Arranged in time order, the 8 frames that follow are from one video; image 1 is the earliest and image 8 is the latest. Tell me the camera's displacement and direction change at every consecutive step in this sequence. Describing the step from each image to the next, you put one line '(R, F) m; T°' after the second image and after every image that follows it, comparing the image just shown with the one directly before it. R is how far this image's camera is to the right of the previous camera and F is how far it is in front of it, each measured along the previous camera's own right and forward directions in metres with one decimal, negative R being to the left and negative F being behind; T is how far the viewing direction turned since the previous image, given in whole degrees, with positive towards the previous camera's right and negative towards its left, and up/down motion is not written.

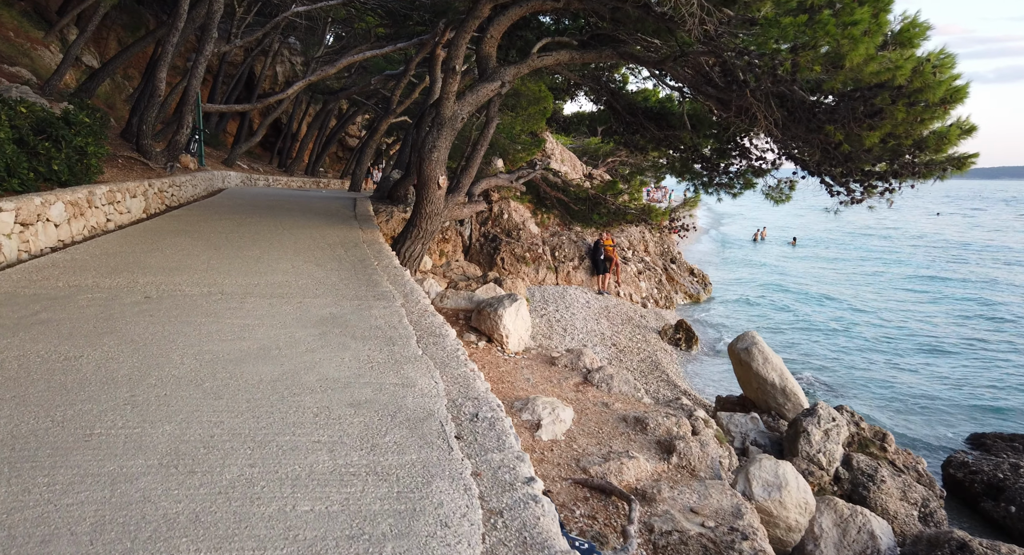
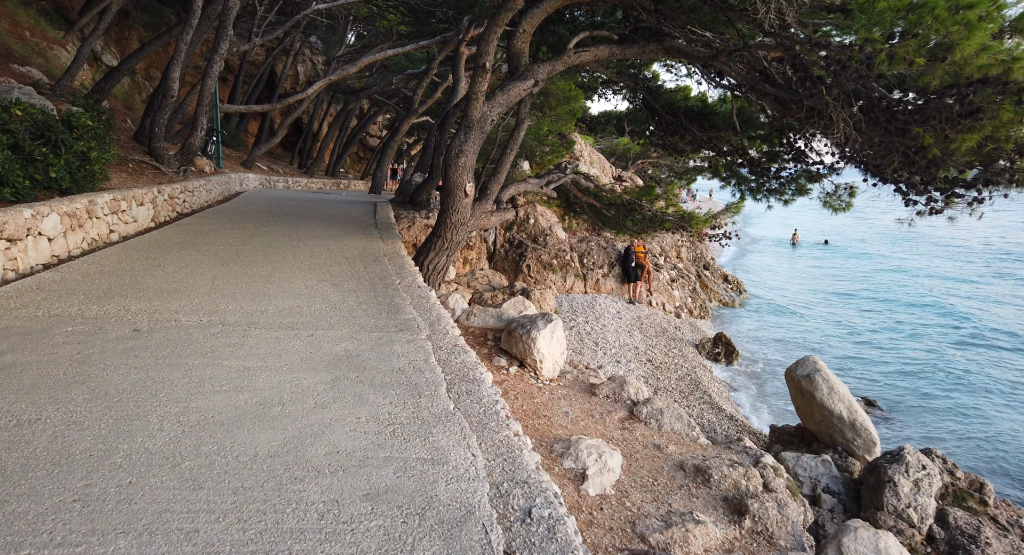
(-0.2, +0.7) m; -2°
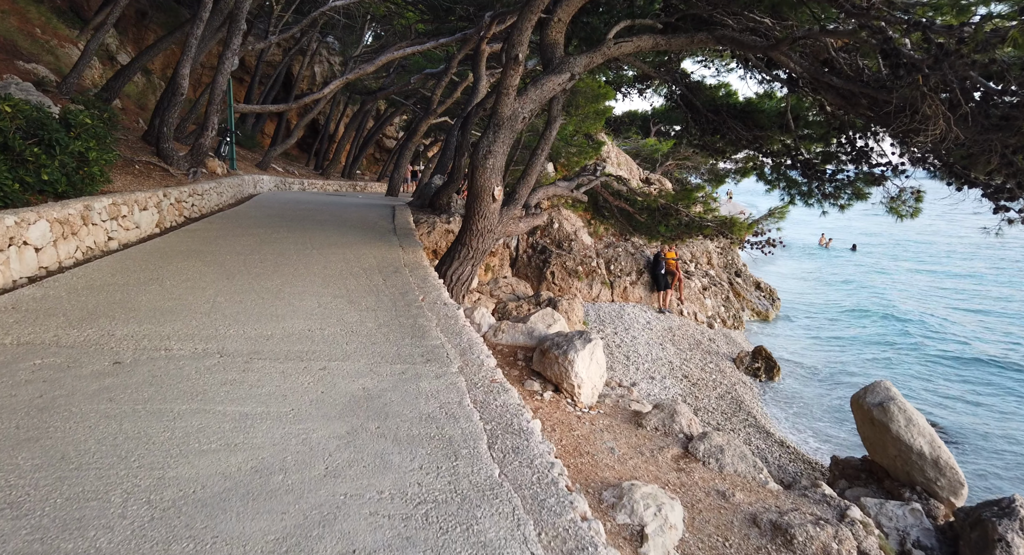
(-0.2, +0.7) m; -1°
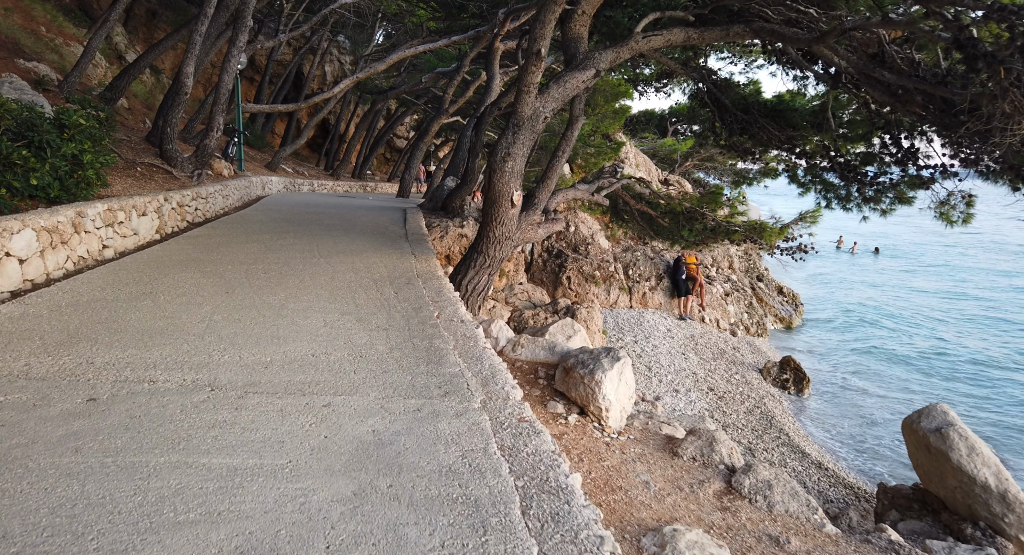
(-0.1, +0.5) m; -1°
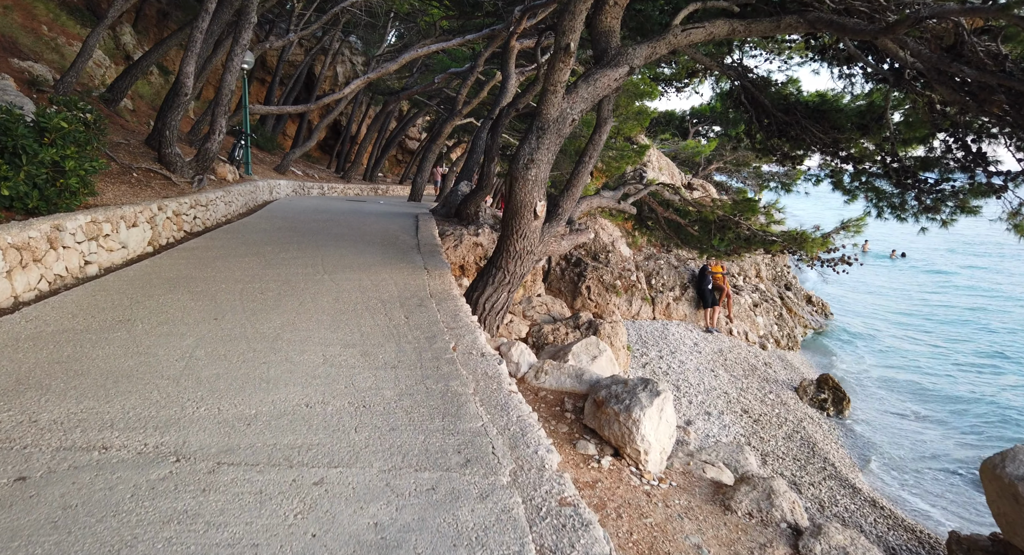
(-0.1, +0.6) m; -1°
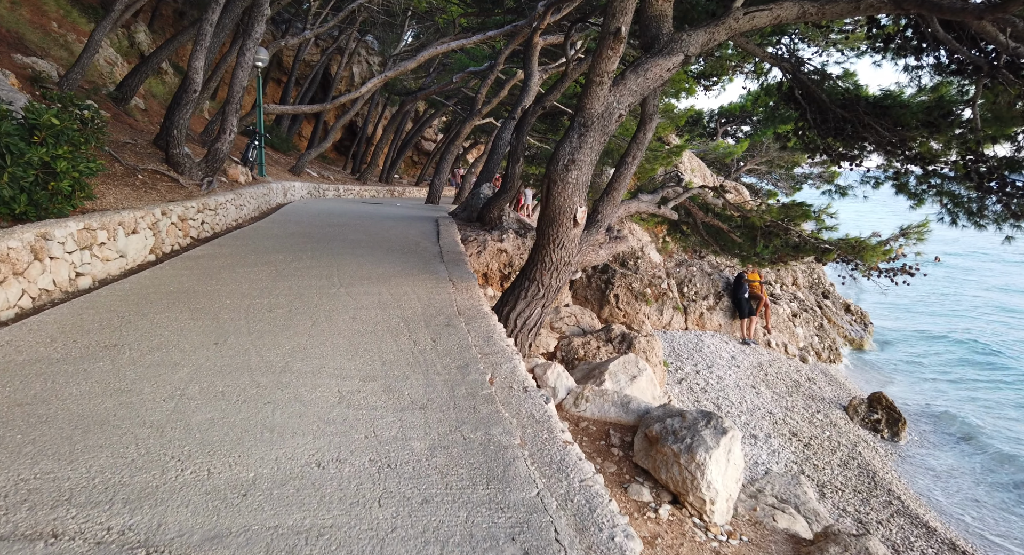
(-0.2, +0.6) m; -1°
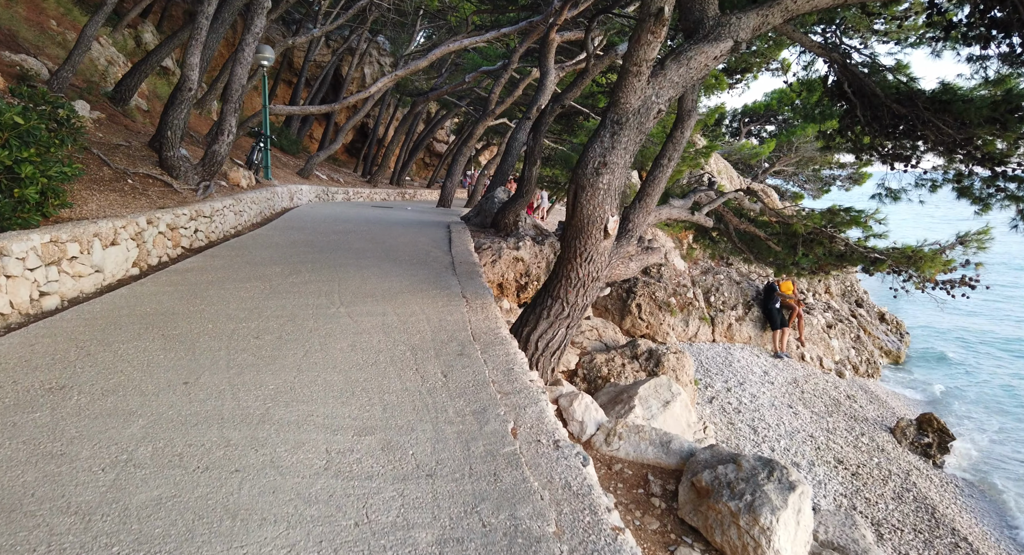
(-0.1, +0.6) m; -1°
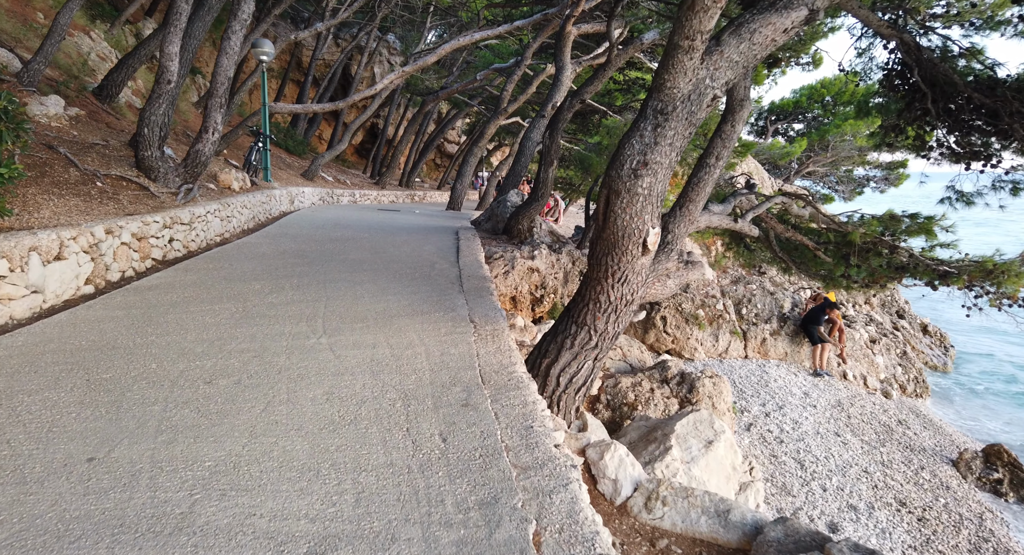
(0.0, +0.9) m; -1°
